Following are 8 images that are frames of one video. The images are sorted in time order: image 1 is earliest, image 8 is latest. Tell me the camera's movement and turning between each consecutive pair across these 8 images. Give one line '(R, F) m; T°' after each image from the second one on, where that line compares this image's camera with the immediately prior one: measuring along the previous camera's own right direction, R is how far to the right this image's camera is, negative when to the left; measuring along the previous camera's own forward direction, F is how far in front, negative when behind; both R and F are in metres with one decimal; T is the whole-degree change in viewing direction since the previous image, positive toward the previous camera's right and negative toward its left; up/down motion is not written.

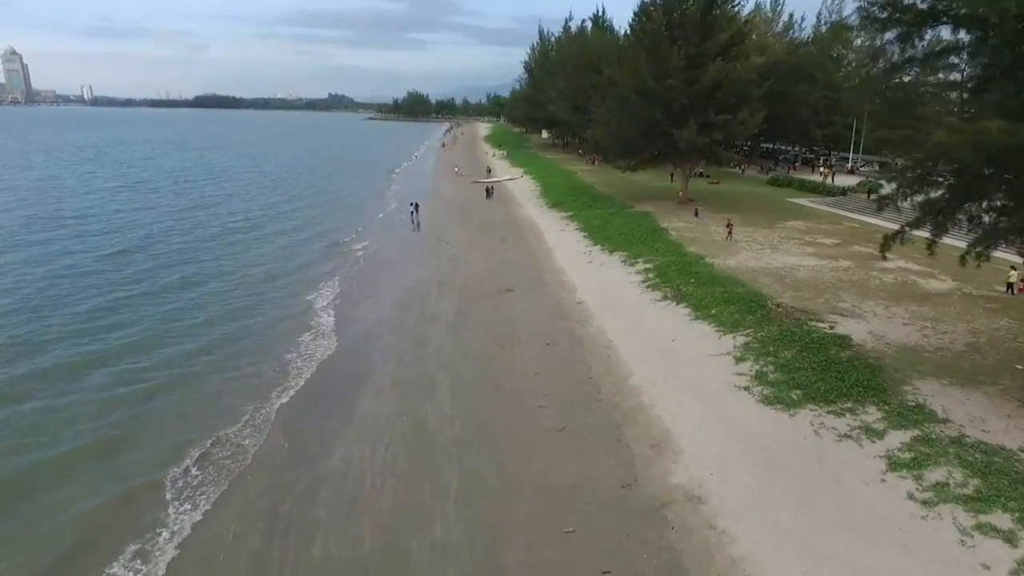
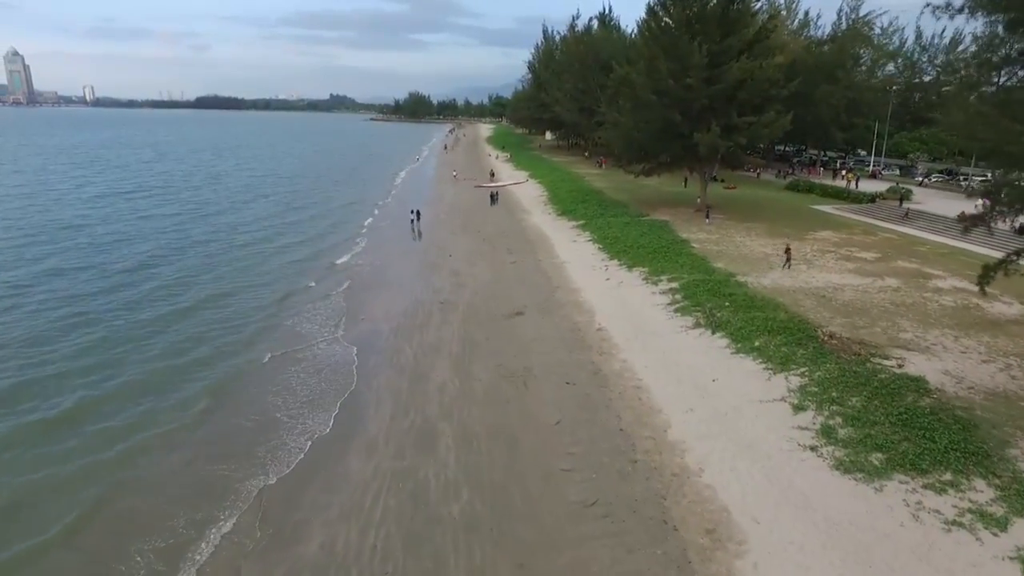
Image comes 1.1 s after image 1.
(-0.4, +2.6) m; 0°
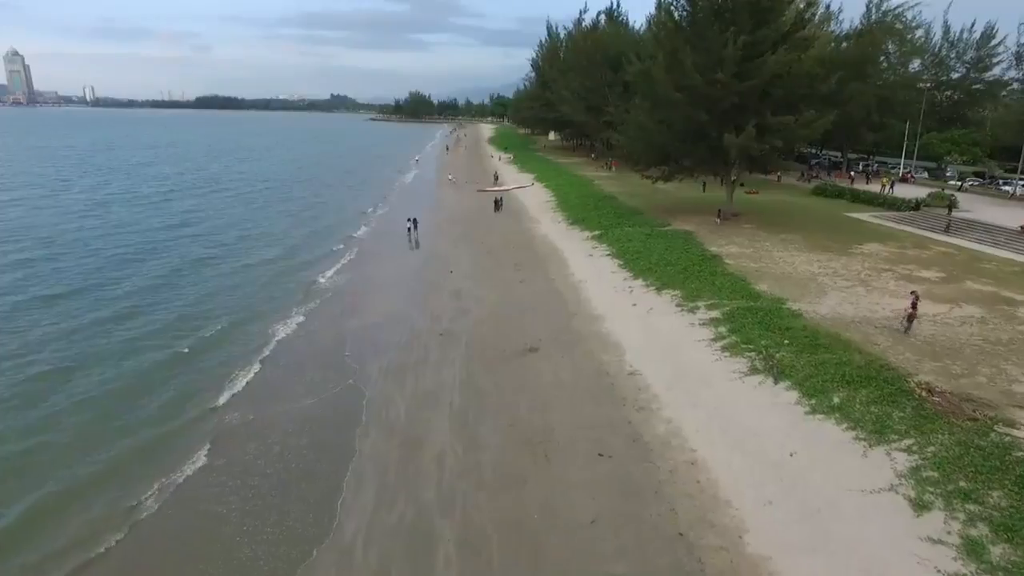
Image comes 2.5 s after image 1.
(-0.4, +3.6) m; 0°
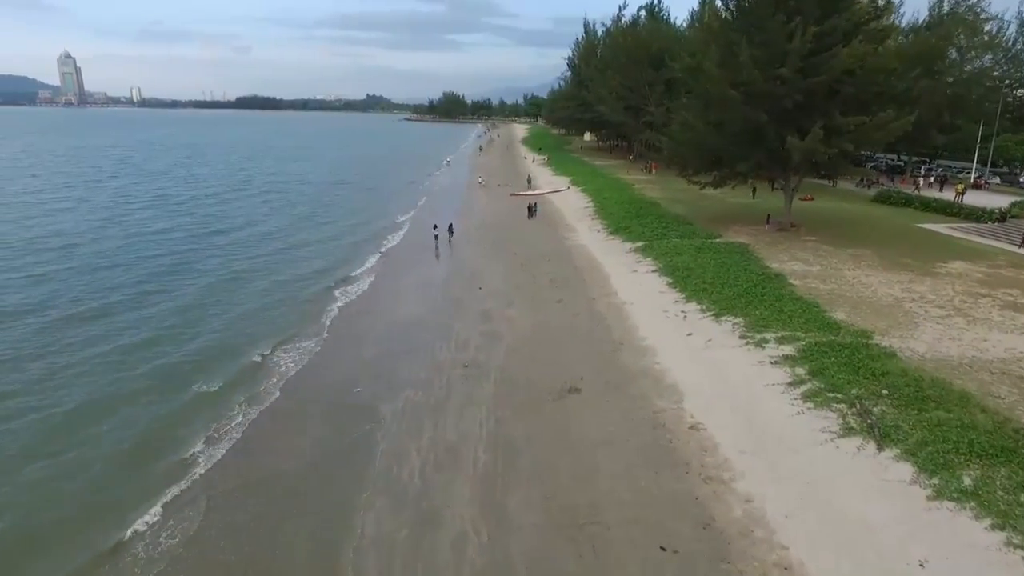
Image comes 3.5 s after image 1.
(-0.2, +2.7) m; -3°
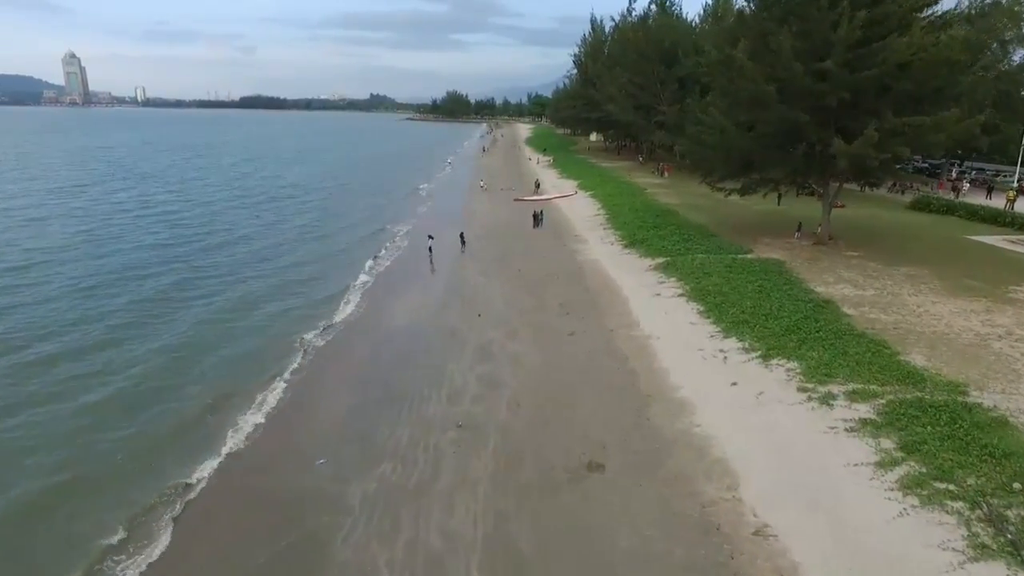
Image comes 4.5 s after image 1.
(0.0, +3.5) m; 0°
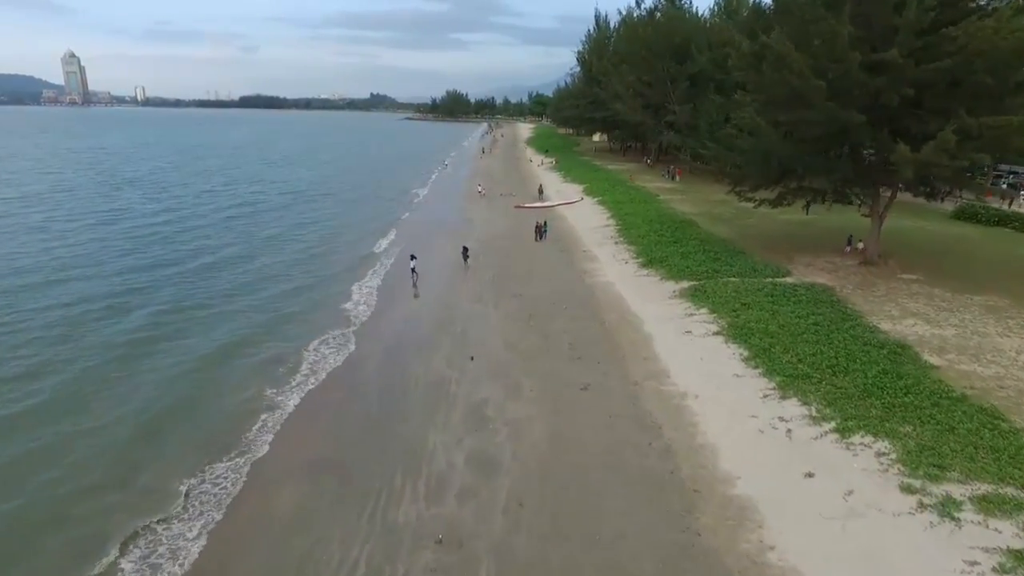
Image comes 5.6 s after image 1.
(0.0, +4.0) m; 0°
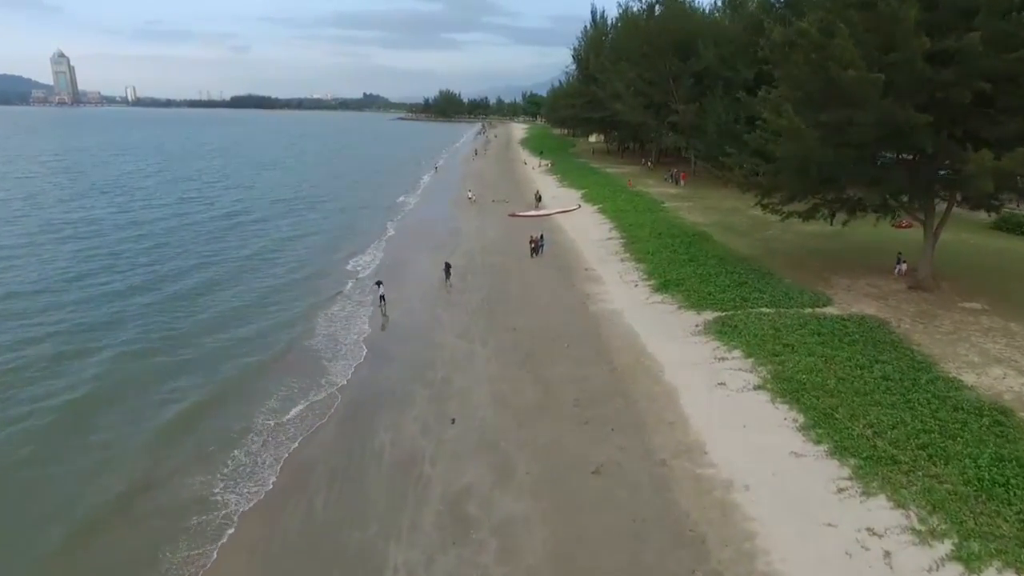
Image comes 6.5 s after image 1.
(+0.1, +3.8) m; +1°
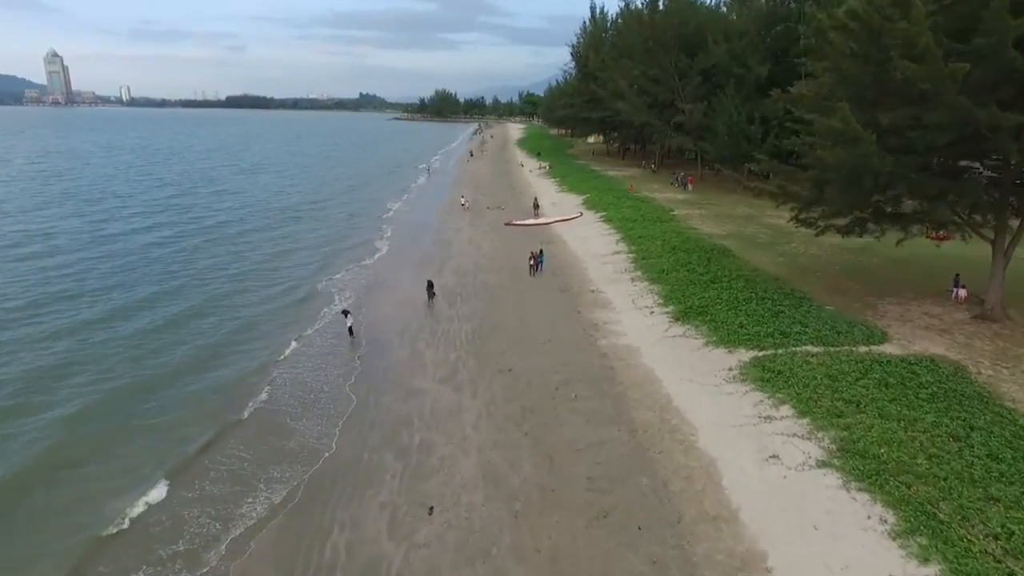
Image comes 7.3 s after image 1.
(0.0, +3.4) m; 0°
